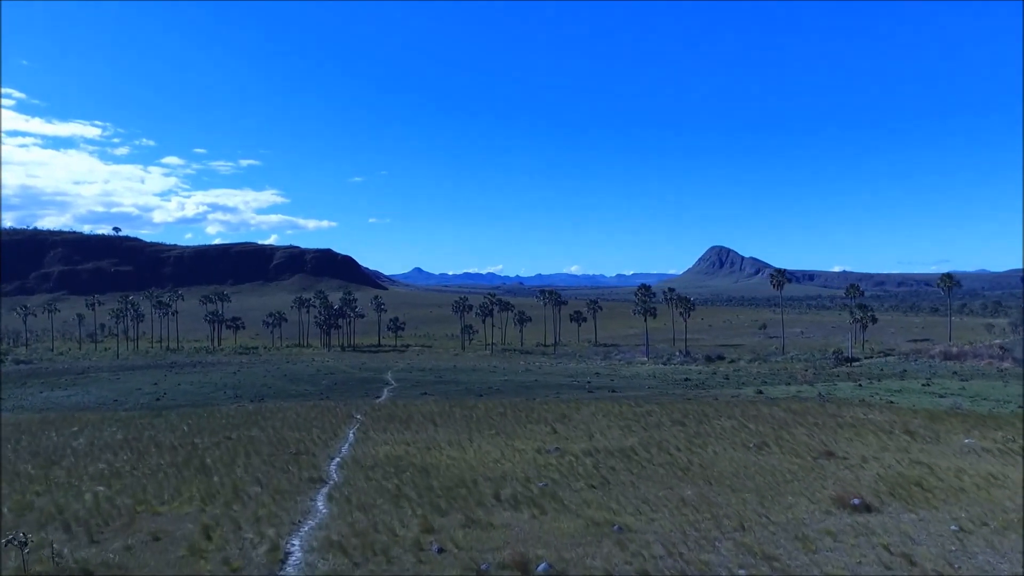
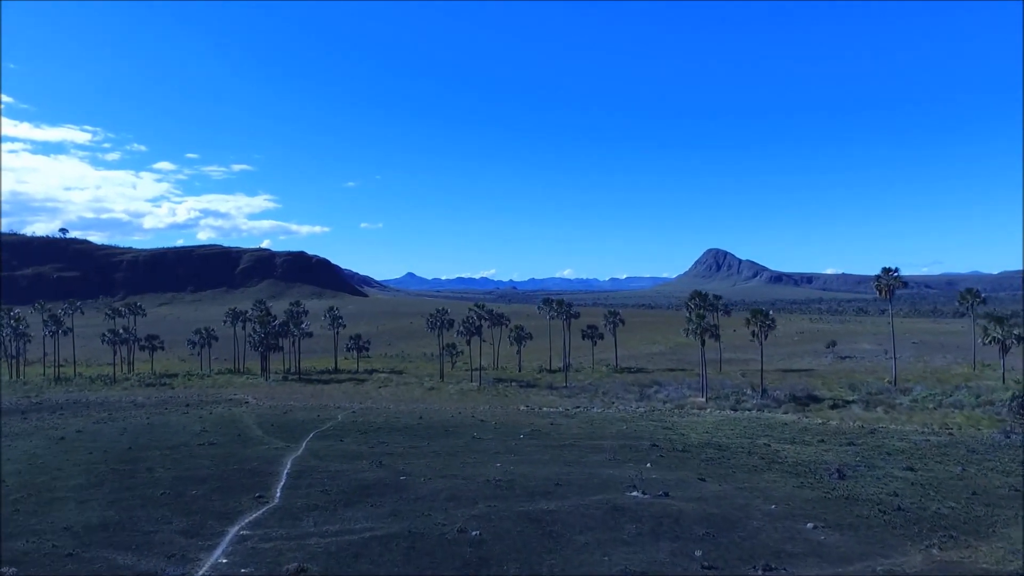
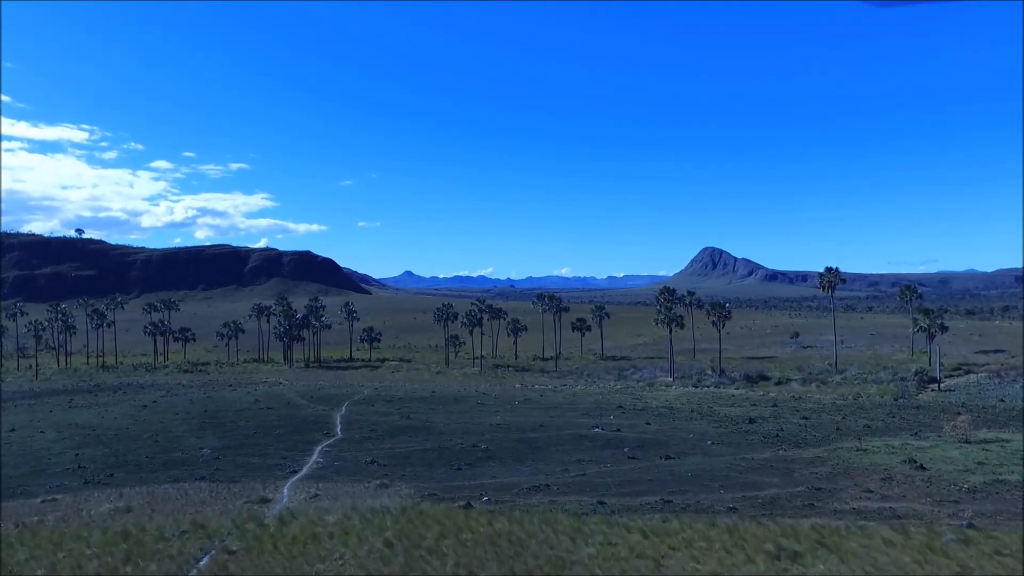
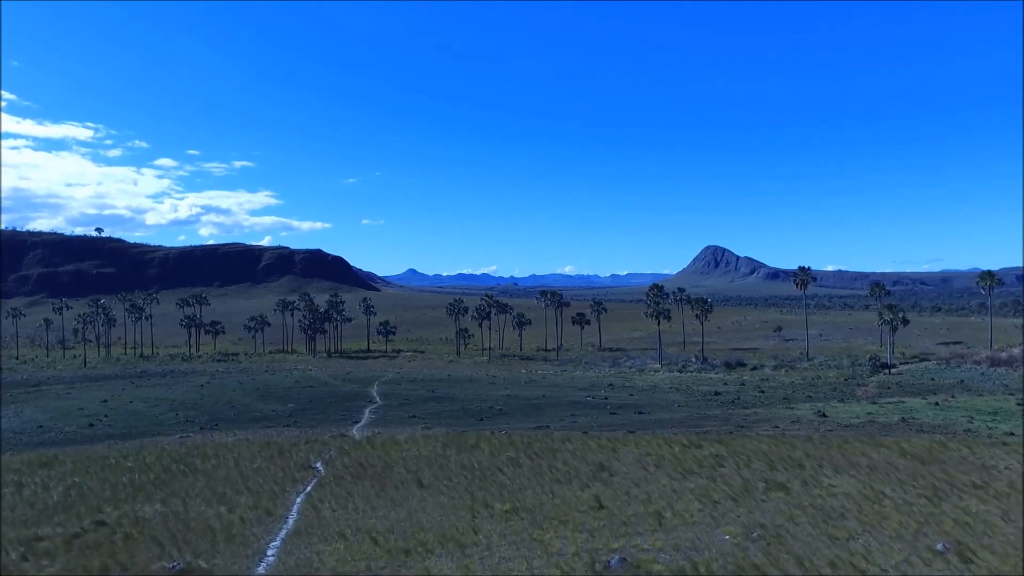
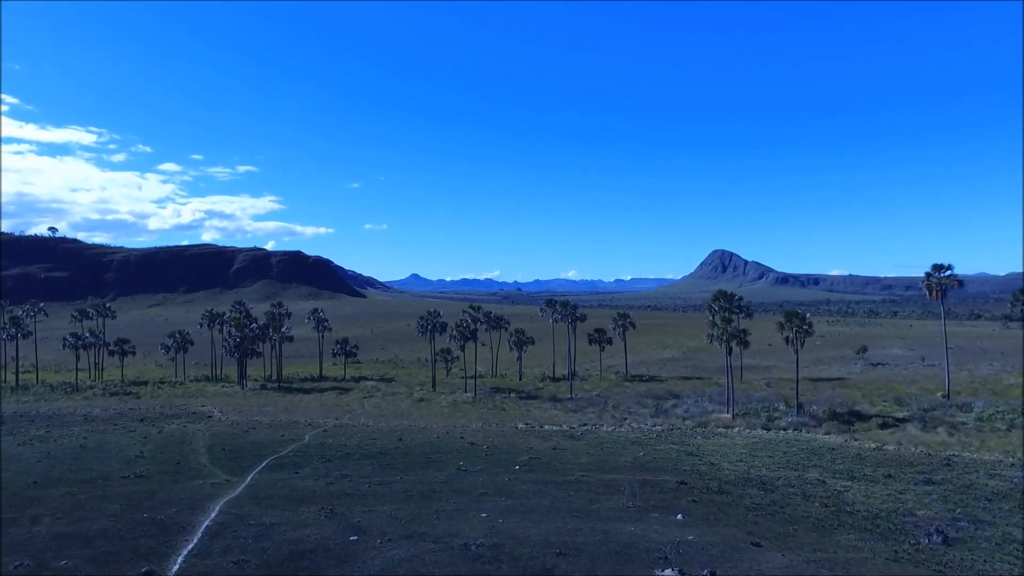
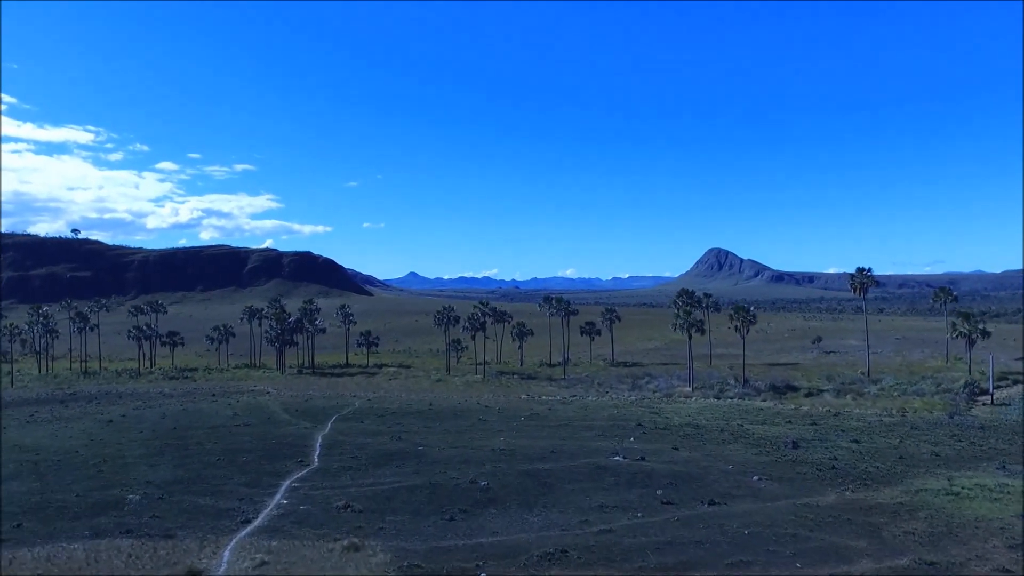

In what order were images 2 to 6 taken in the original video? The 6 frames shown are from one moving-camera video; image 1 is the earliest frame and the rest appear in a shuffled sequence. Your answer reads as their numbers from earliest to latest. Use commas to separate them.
4, 3, 6, 2, 5
